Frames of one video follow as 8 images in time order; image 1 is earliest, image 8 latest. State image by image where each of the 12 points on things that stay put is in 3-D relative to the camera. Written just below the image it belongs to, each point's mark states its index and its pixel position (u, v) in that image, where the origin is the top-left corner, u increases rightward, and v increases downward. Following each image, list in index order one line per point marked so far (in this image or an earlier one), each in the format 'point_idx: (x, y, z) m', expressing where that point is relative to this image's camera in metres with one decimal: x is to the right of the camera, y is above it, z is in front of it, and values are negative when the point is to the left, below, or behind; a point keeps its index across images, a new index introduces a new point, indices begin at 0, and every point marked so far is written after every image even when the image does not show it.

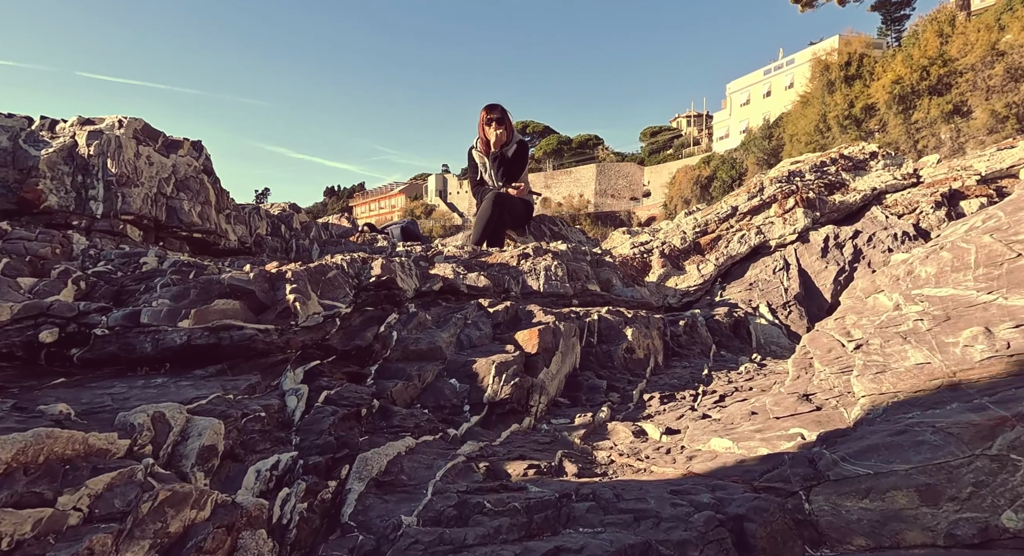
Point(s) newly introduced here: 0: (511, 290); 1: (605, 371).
0: (-0.1, -0.1, +6.5) m
1: (+0.8, -0.8, +5.2) m
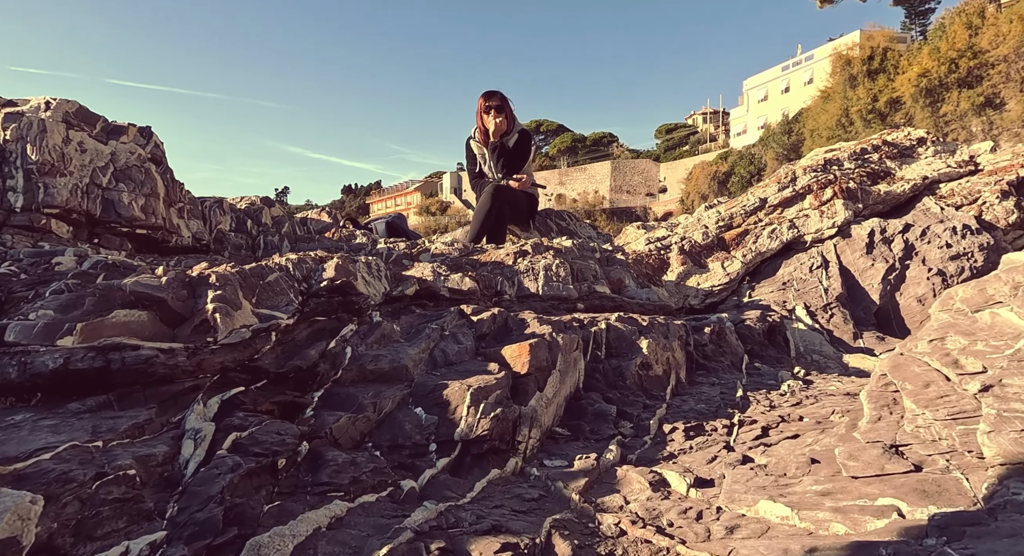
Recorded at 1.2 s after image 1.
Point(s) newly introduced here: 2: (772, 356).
0: (-0.1, -0.1, +5.6) m
1: (+0.7, -0.8, +4.2) m
2: (+2.6, -0.8, +6.0) m
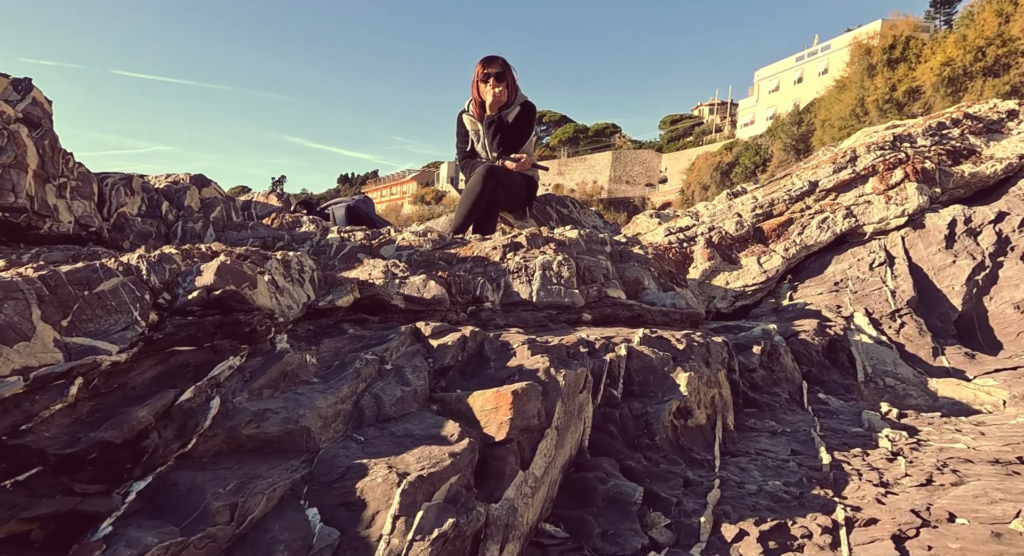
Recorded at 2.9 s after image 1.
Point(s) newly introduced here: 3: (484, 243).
0: (-0.2, -0.1, +4.1) m
1: (+0.6, -0.9, +2.8) m
2: (+2.5, -0.8, +4.5) m
3: (-0.3, +0.3, +5.0) m
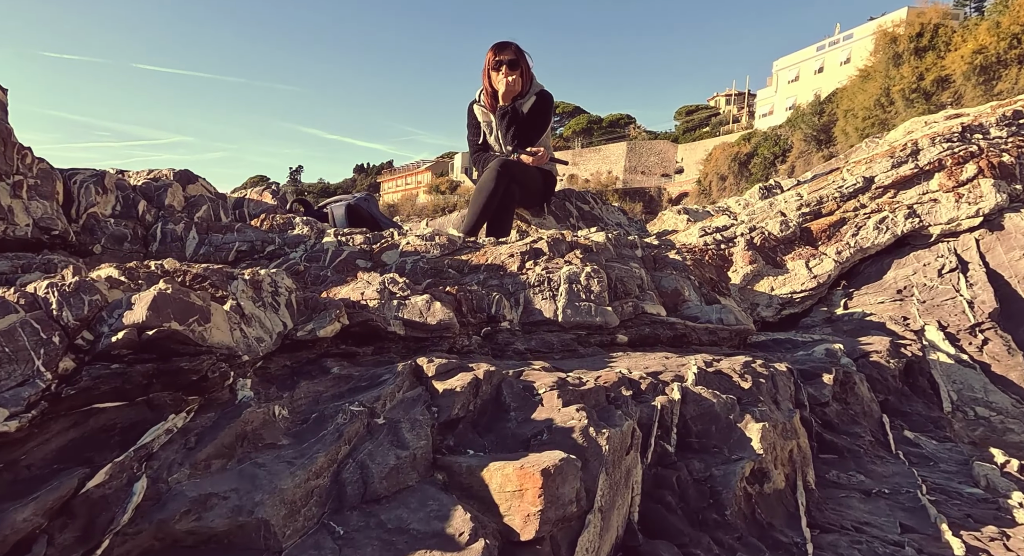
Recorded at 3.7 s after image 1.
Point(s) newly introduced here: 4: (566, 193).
0: (-0.1, -0.2, +3.5) m
1: (+0.7, -1.0, +2.2) m
2: (+2.6, -0.9, +3.8) m
3: (-0.1, +0.2, +4.4) m
4: (+0.7, +1.1, +7.8) m
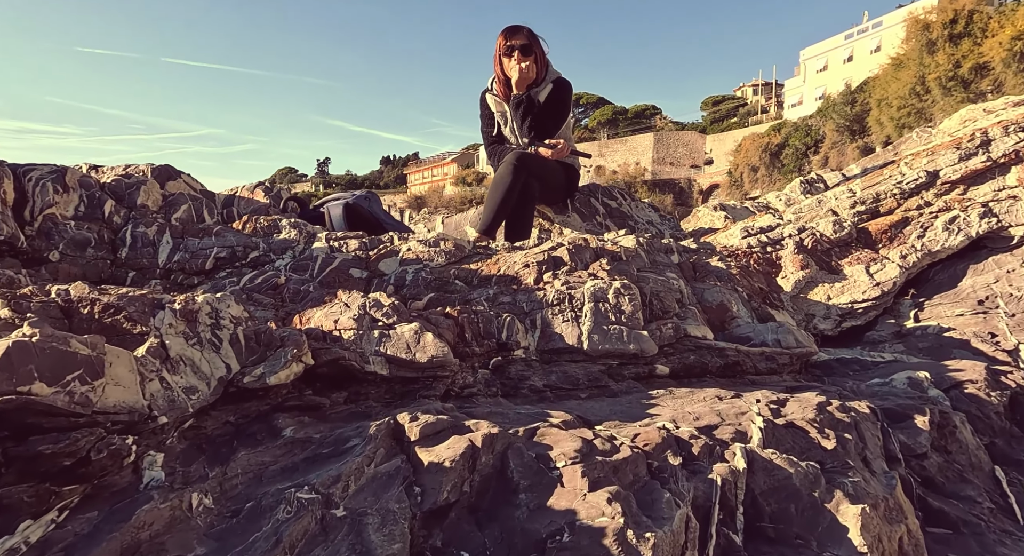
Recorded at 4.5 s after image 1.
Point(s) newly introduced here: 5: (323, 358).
0: (0.0, -0.3, +2.8) m
1: (+0.7, -1.1, +1.5) m
2: (+2.7, -0.9, +3.1) m
3: (0.0, +0.1, +3.7) m
4: (+1.0, +1.1, +7.2) m
5: (-0.7, -0.3, +2.2) m
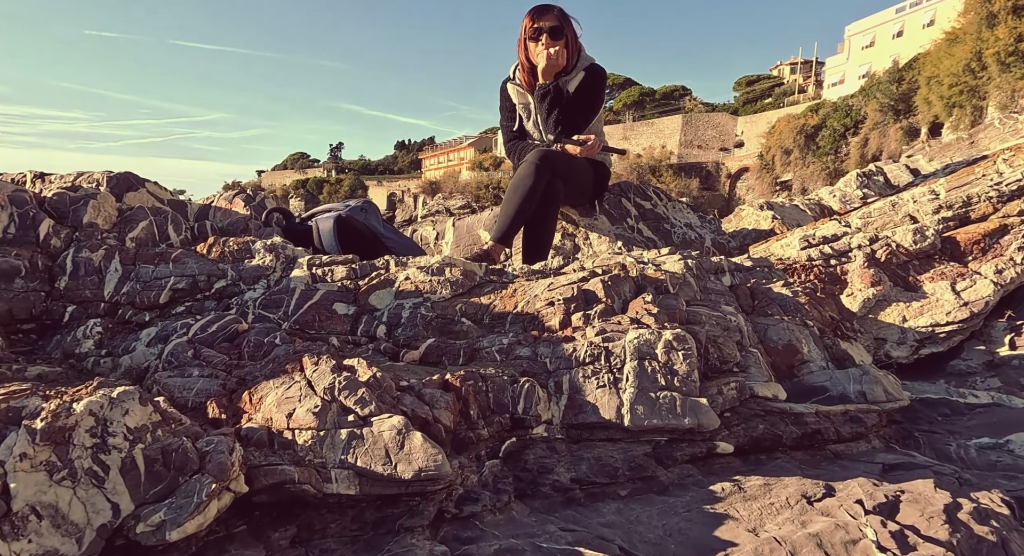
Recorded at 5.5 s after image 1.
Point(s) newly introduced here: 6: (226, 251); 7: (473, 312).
0: (+0.1, -0.5, +2.2) m
1: (+0.8, -1.3, +0.8) m
2: (+2.8, -1.1, +2.4) m
3: (+0.1, 0.0, +3.1) m
4: (+1.2, +1.0, +6.4) m
5: (-0.6, -0.5, +1.5) m
6: (-1.6, +0.2, +3.4) m
7: (-0.2, -0.2, +2.9) m
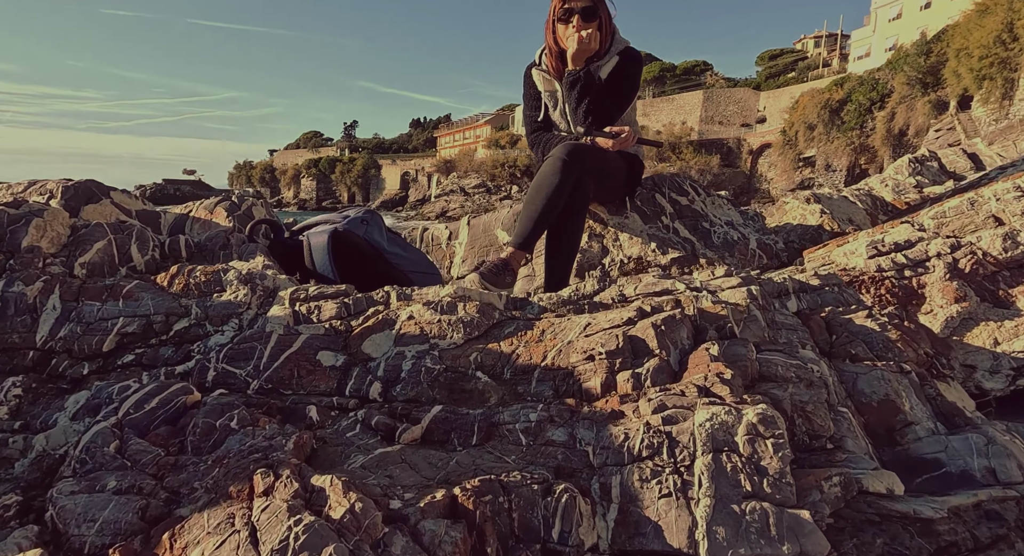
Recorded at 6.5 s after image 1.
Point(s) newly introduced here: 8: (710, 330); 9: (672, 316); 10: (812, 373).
0: (+0.1, -0.7, +1.6) m
1: (+0.8, -1.6, +0.2) m
2: (+2.9, -1.4, +1.7) m
3: (+0.2, -0.2, +2.4) m
4: (+1.4, +0.9, +5.7) m
5: (-0.6, -0.7, +0.9) m
6: (-1.5, 0.0, +2.8) m
7: (-0.1, -0.4, +2.3) m
8: (+0.9, -0.2, +2.8) m
9: (+0.6, -0.2, +2.3) m
10: (+1.2, -0.4, +2.1) m
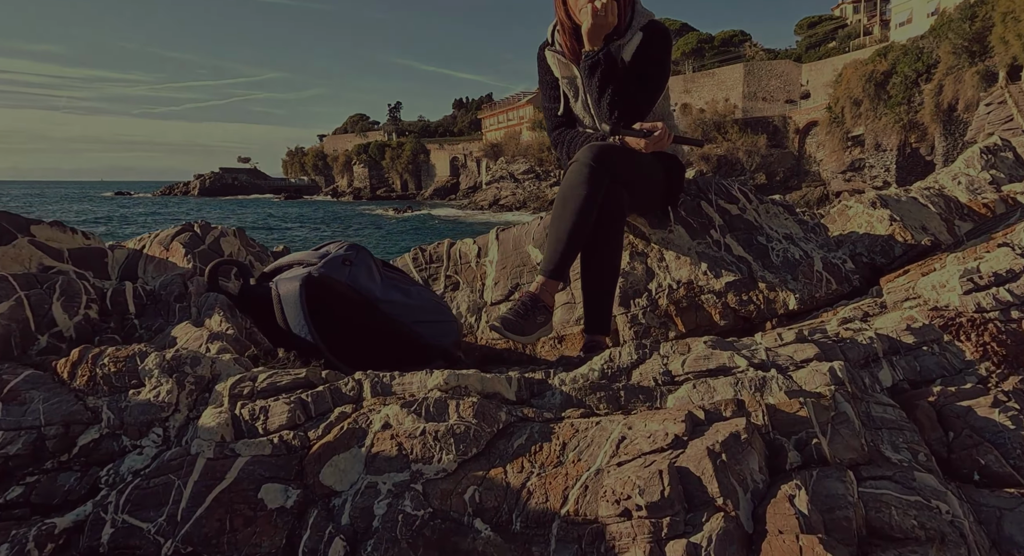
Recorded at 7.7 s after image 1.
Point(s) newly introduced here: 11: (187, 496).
0: (+0.1, -1.1, +0.9) m
1: (+0.7, -2.0, -0.4) m
2: (+2.9, -1.8, +0.9) m
3: (+0.3, -0.6, +1.7) m
4: (+1.7, +0.7, +4.9) m
5: (-0.6, -1.1, +0.3) m
6: (-1.4, -0.3, +2.2) m
7: (-0.1, -0.7, +1.7) m
8: (+1.0, -0.6, +2.0) m
9: (+0.6, -0.5, +1.6) m
10: (+1.2, -0.8, +1.4) m
11: (-0.9, -0.6, +1.7) m
